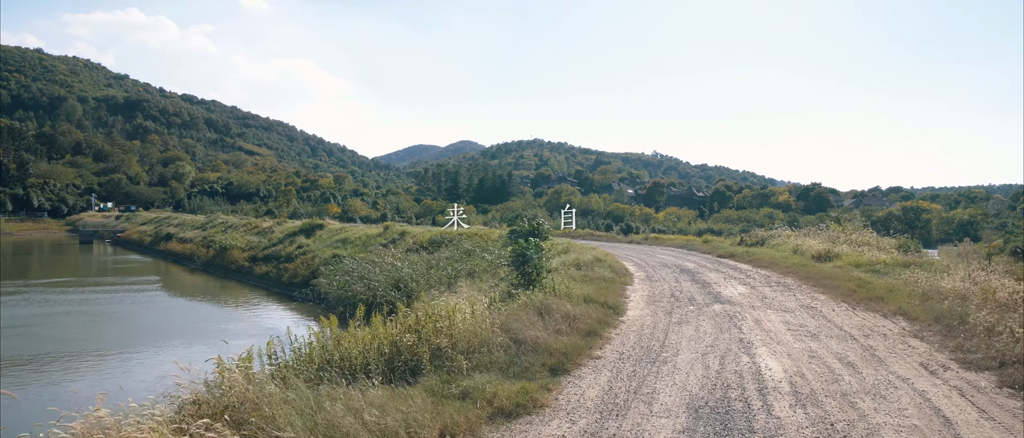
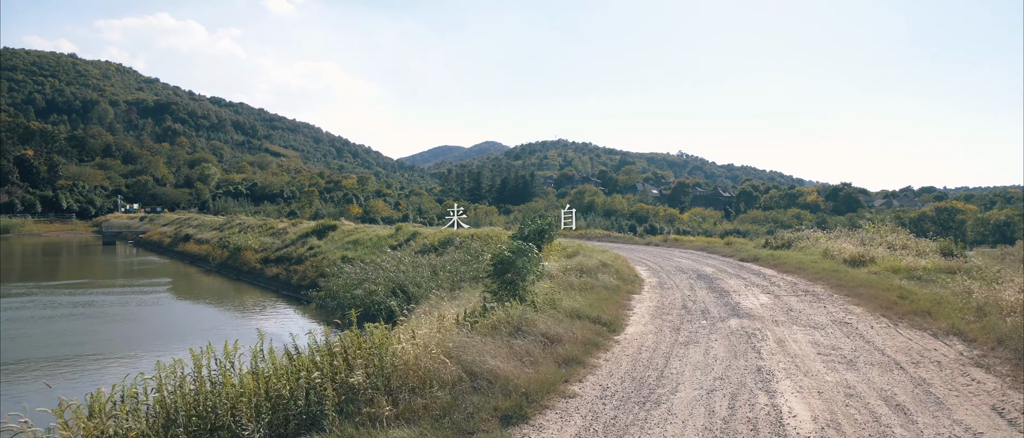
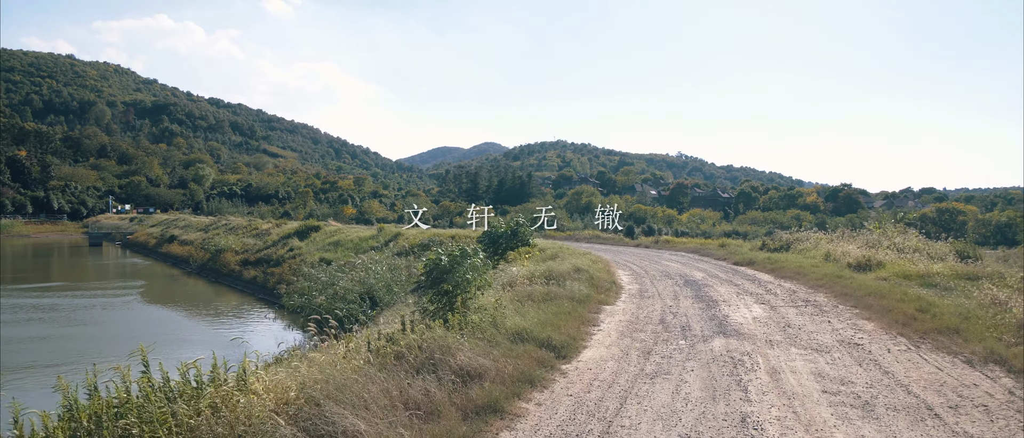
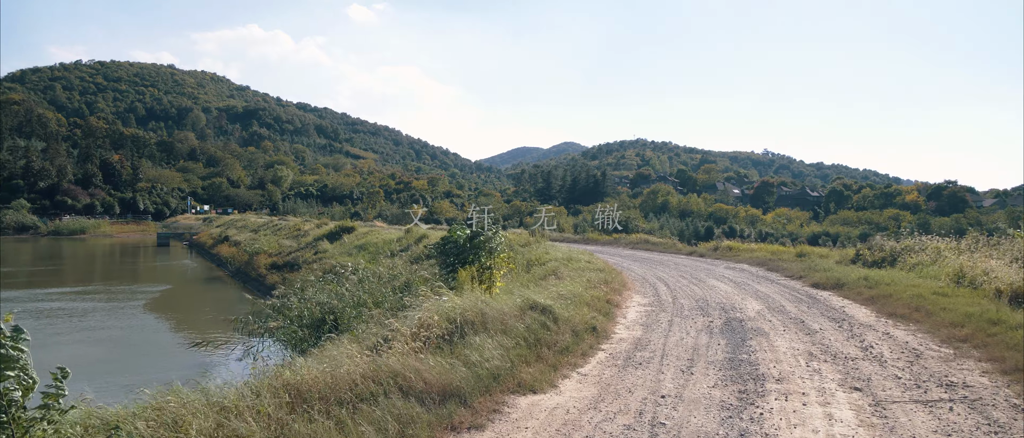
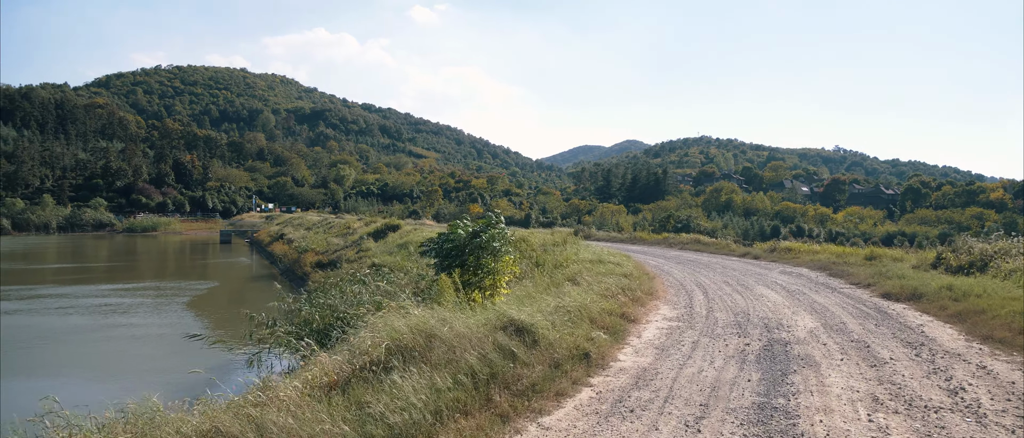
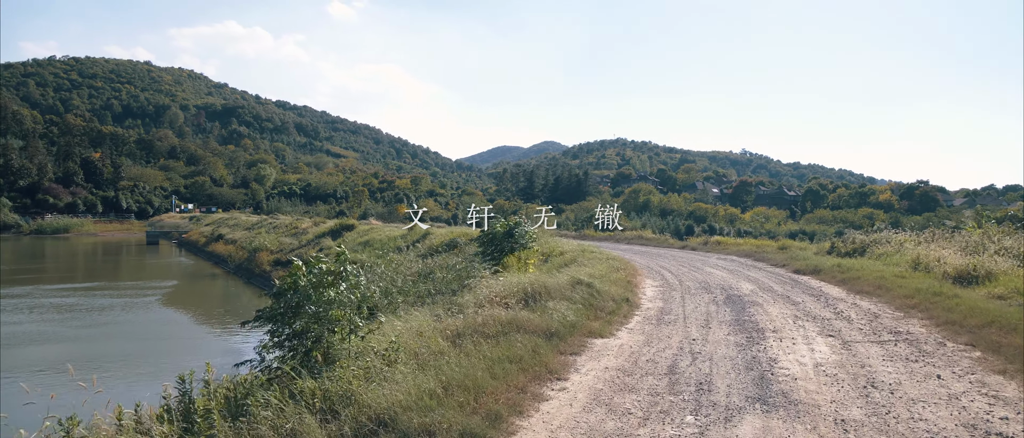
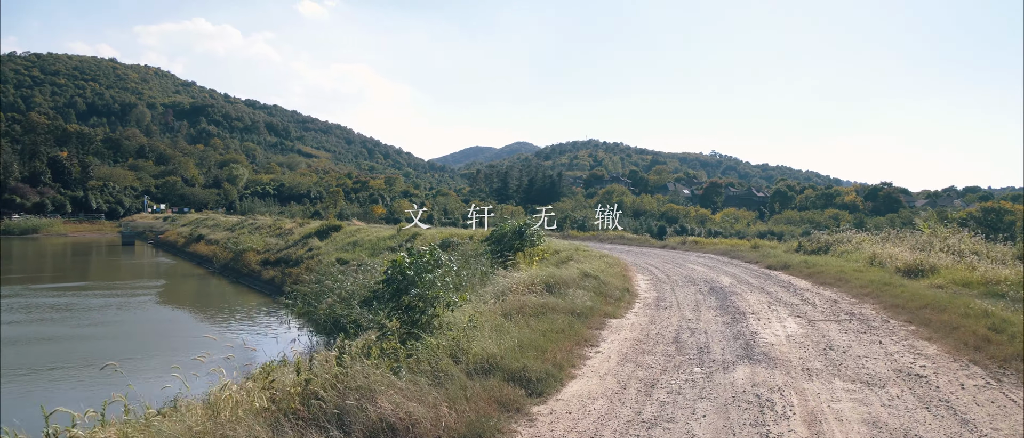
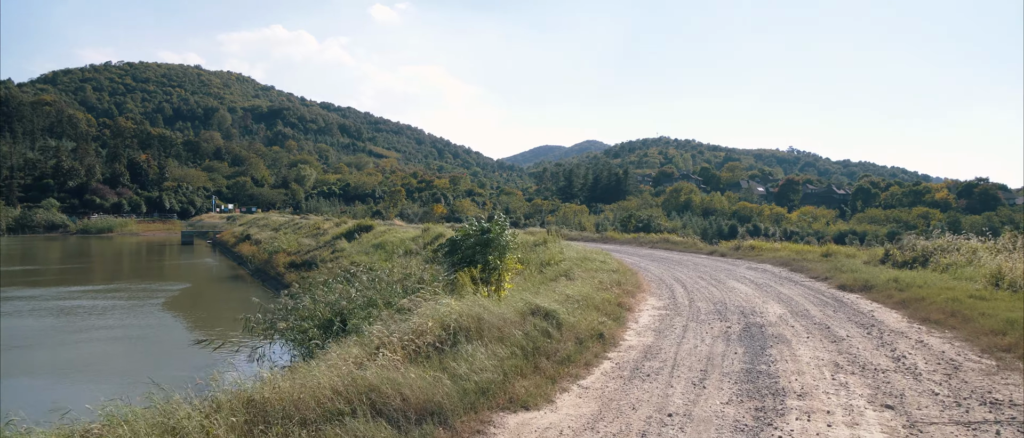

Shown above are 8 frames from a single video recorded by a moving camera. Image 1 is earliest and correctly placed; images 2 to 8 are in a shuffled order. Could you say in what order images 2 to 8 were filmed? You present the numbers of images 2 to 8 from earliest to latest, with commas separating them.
2, 3, 7, 6, 4, 8, 5
